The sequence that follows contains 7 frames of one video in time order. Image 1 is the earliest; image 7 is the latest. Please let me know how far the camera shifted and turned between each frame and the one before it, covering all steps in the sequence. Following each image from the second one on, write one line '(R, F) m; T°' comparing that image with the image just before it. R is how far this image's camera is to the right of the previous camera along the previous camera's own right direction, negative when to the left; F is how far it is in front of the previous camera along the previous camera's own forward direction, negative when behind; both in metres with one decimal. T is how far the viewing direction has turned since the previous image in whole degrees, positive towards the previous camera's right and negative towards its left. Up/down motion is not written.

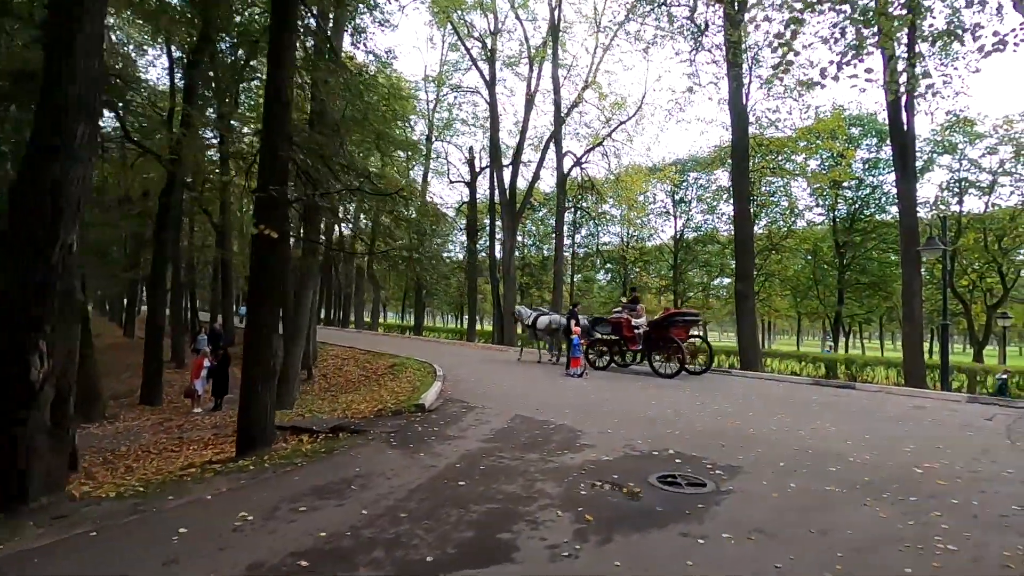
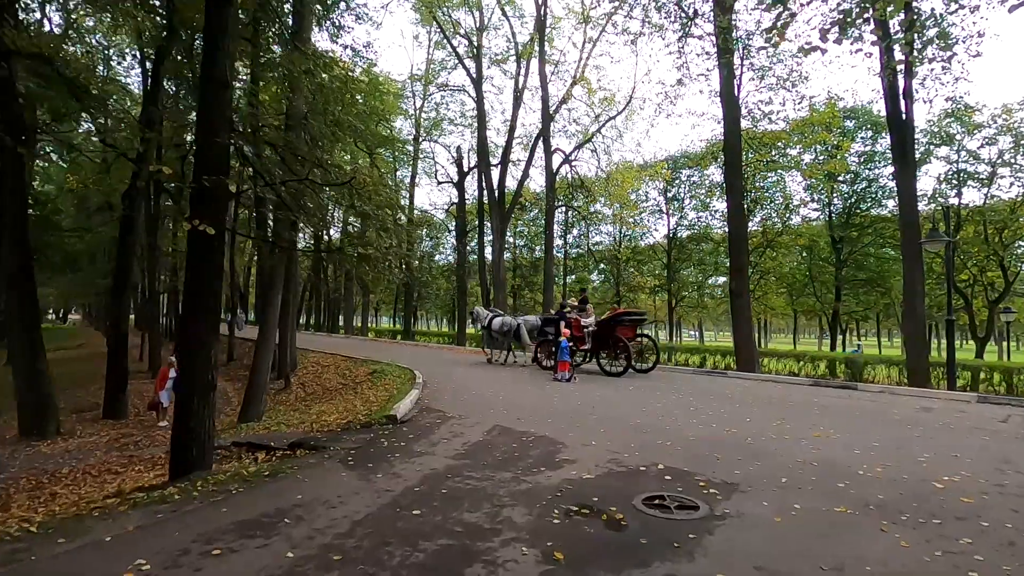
(+0.3, +0.7) m; 0°
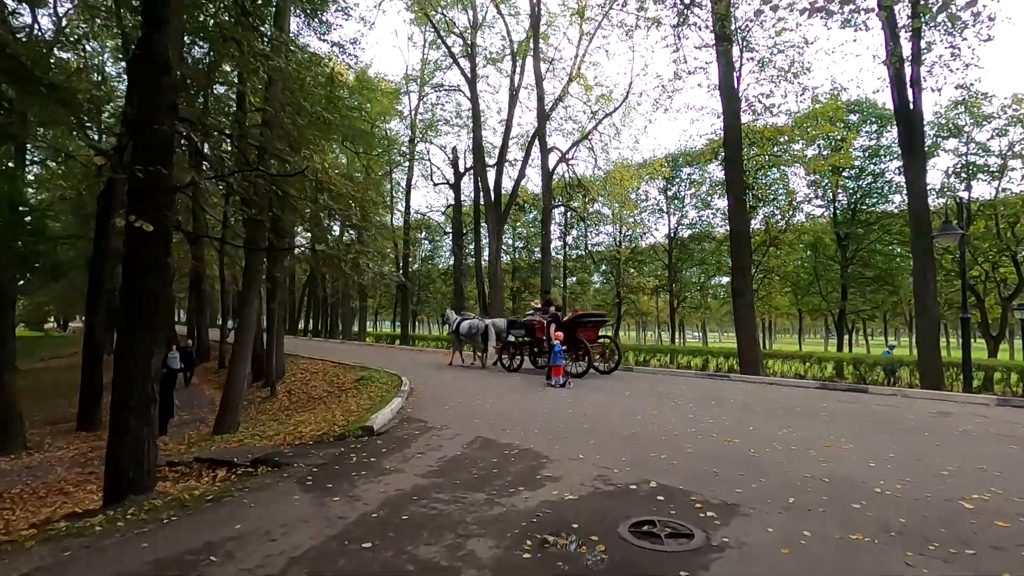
(+0.3, +0.6) m; 0°
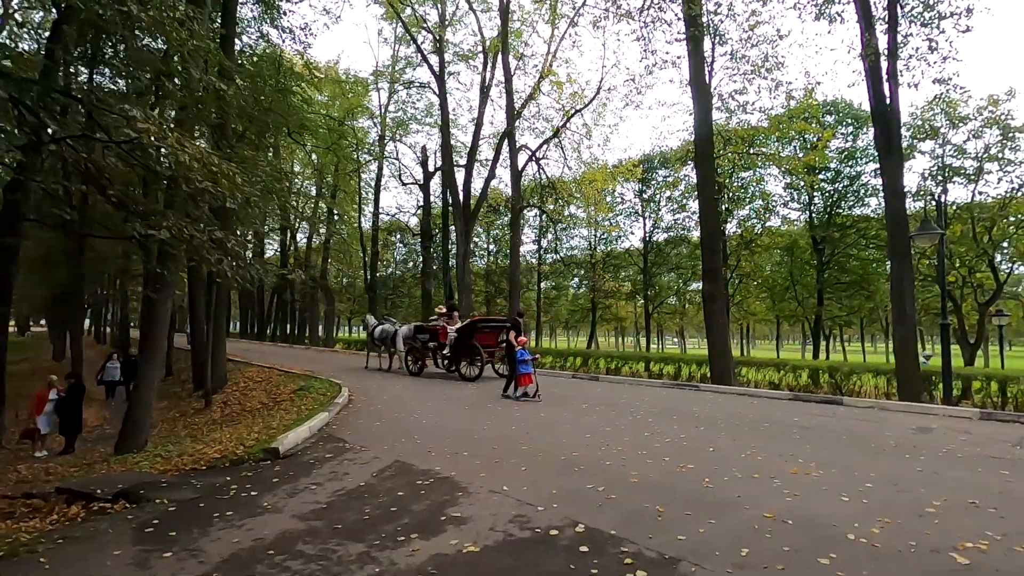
(+0.8, +1.1) m; +2°
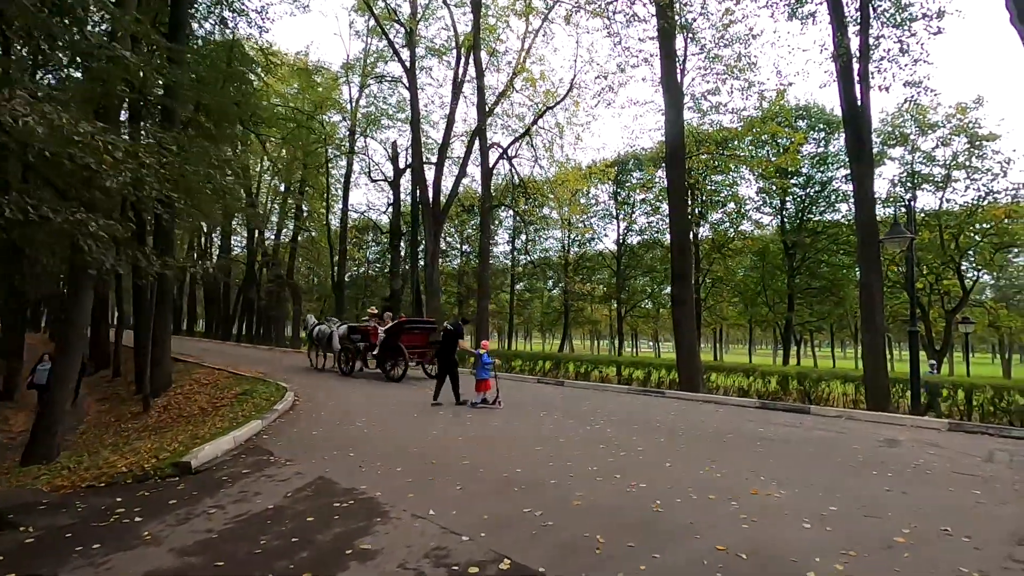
(+0.5, +0.6) m; +2°
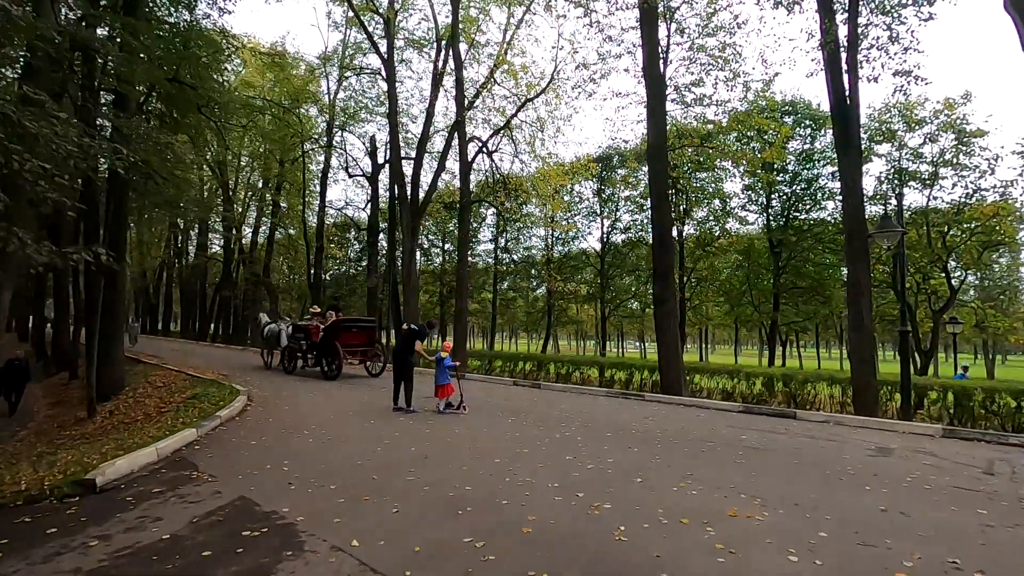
(+0.4, +0.7) m; +1°
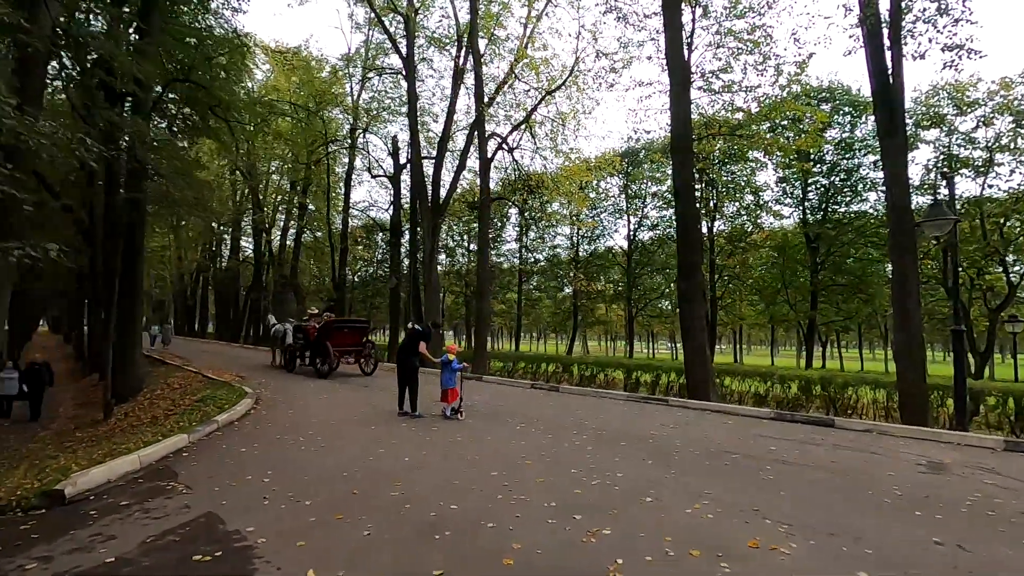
(+0.4, +0.6) m; -3°
